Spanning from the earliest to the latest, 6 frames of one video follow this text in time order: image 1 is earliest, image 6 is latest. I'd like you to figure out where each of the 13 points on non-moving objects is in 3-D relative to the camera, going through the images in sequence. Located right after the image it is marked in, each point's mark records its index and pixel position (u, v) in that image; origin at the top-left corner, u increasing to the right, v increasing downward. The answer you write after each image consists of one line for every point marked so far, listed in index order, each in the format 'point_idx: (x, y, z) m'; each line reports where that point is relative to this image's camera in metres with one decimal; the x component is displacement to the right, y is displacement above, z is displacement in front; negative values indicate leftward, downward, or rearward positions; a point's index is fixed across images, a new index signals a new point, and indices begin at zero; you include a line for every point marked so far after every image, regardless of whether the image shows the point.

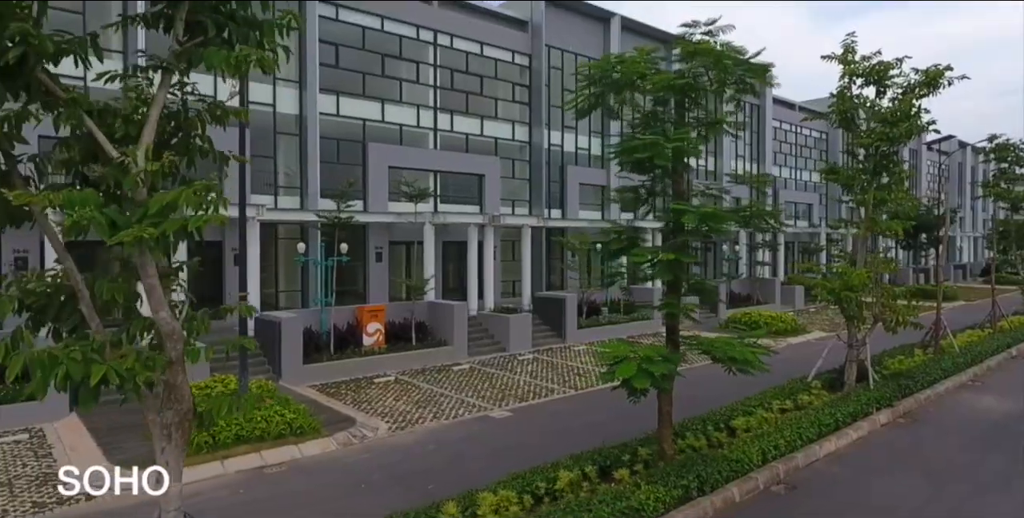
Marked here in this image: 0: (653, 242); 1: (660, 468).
0: (+1.5, +0.2, +7.7) m
1: (+1.4, -2.0, +7.0) m
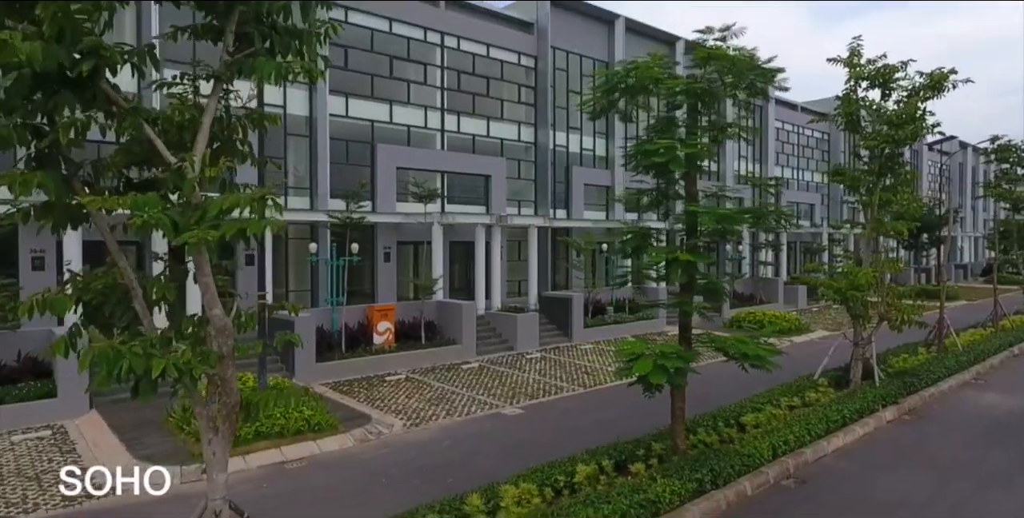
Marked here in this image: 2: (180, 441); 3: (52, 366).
0: (+1.7, +0.2, +7.9) m
1: (+1.6, -2.0, +7.2) m
2: (-4.1, -2.3, +9.1) m
3: (-6.8, -1.6, +10.9) m
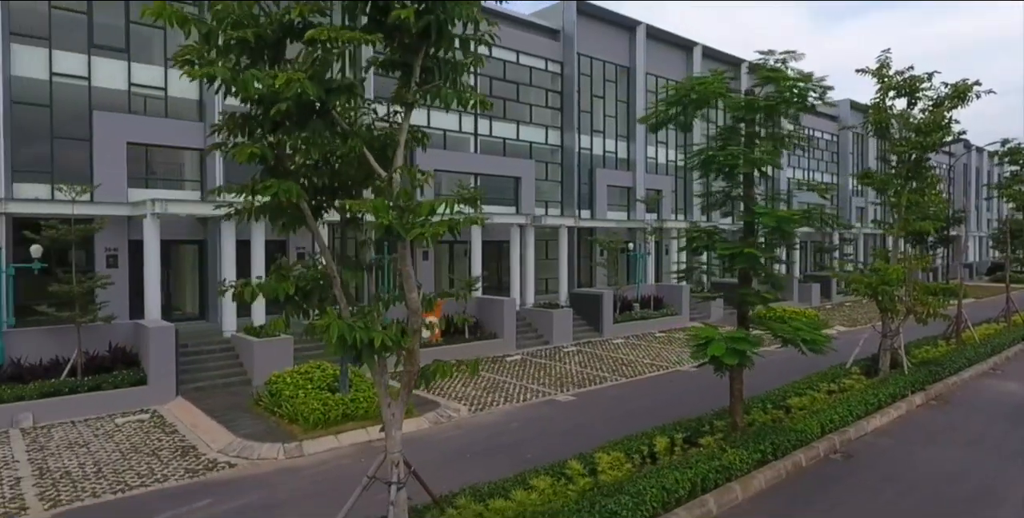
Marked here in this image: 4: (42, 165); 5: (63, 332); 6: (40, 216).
0: (+2.6, +0.2, +8.7) m
1: (+2.5, -1.9, +8.0) m
2: (-3.3, -2.2, +10.0) m
3: (-5.9, -1.6, +11.7) m
4: (-8.8, +1.8, +13.7) m
5: (-7.0, -1.2, +11.5) m
6: (-8.3, +0.8, +12.9) m
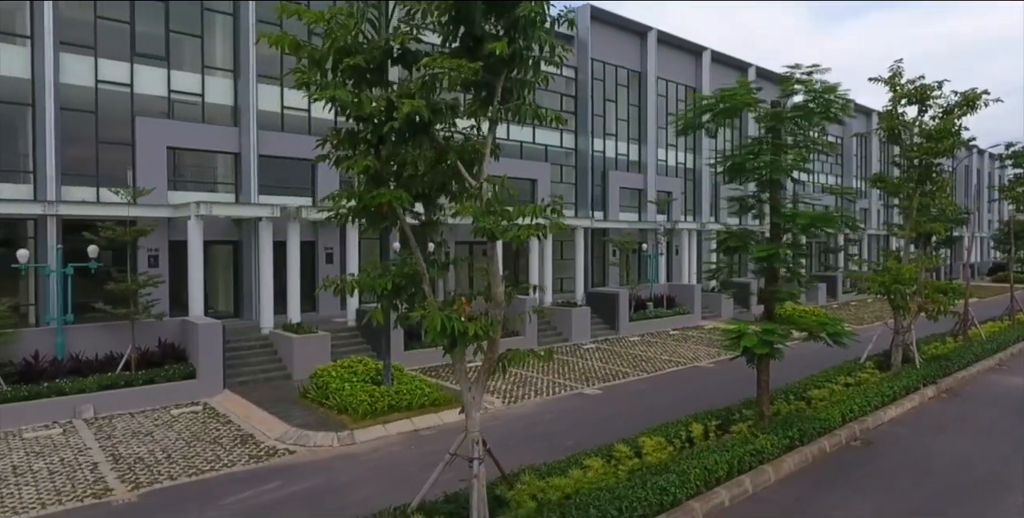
0: (+3.1, +0.2, +9.3) m
1: (+3.0, -1.9, +8.6) m
2: (-2.8, -2.2, +10.6) m
3: (-5.4, -1.6, +12.3) m
4: (-8.3, +1.8, +14.3) m
5: (-6.5, -1.1, +12.1) m
6: (-7.8, +0.8, +13.5) m
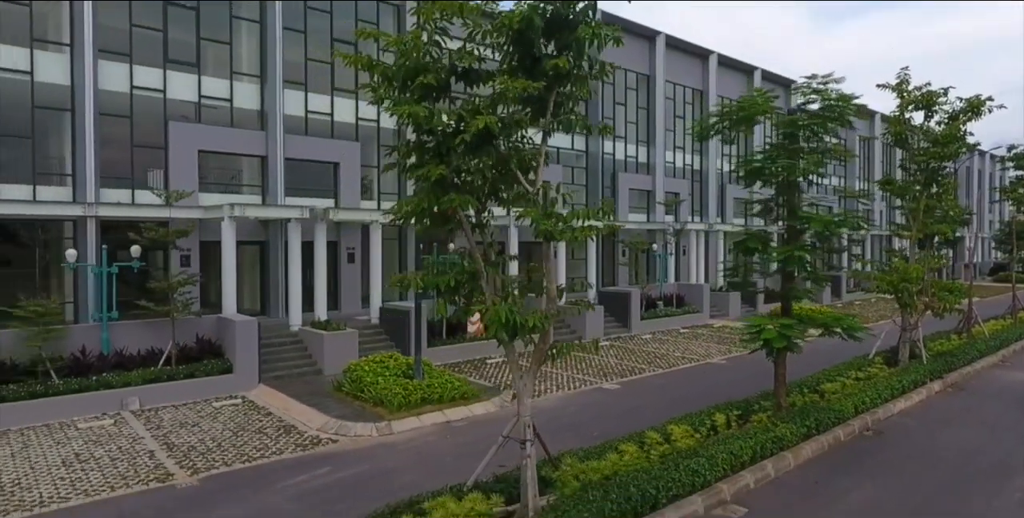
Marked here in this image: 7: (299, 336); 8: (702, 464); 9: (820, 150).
0: (+3.5, +0.2, +9.8) m
1: (+3.4, -1.9, +9.1) m
2: (-2.3, -2.2, +11.1) m
3: (-5.0, -1.5, +12.8) m
4: (-7.9, +1.8, +14.8) m
5: (-6.1, -1.1, +12.6) m
6: (-7.4, +0.8, +14.0) m
7: (-4.2, -1.5, +14.5) m
8: (+1.8, -2.0, +7.1) m
9: (+4.0, +1.4, +9.6) m
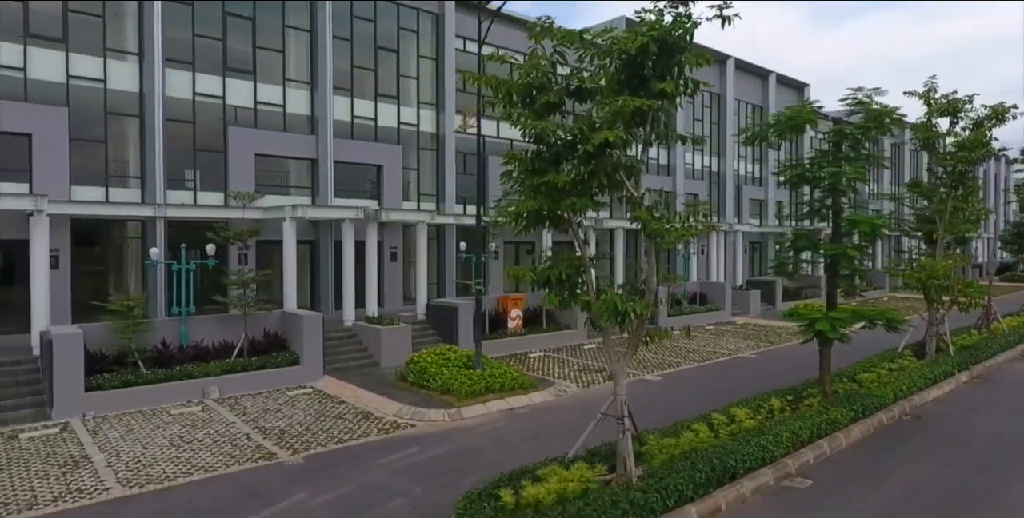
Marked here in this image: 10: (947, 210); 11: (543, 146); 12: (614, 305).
0: (+4.4, +0.3, +10.6) m
1: (+4.3, -1.9, +9.9) m
2: (-1.4, -2.2, +11.9) m
3: (-4.1, -1.5, +13.6) m
4: (-6.9, +1.8, +15.6) m
5: (-5.2, -1.1, +13.4) m
6: (-6.5, +0.8, +14.8) m
7: (-3.3, -1.5, +15.3) m
8: (+2.8, -2.0, +7.8) m
9: (+4.9, +1.4, +10.3) m
10: (+8.4, +0.9, +14.1) m
11: (+0.3, +1.0, +6.3) m
12: (+0.9, -0.4, +6.1) m
